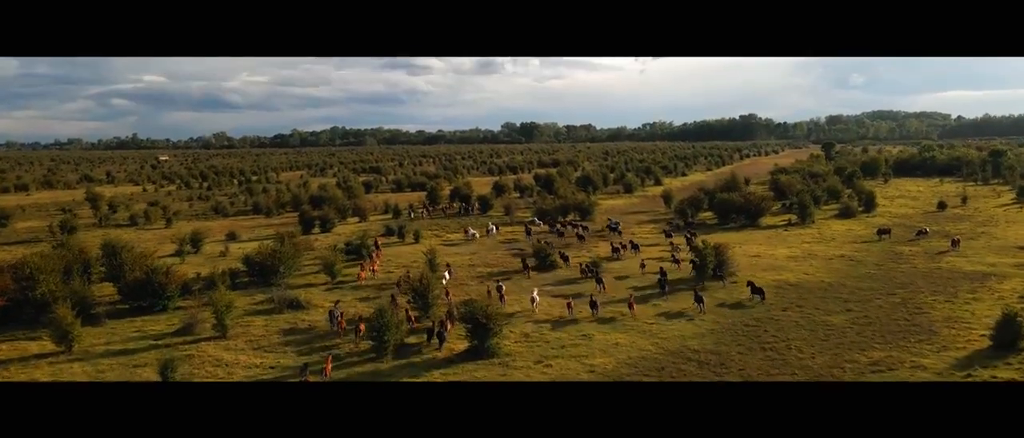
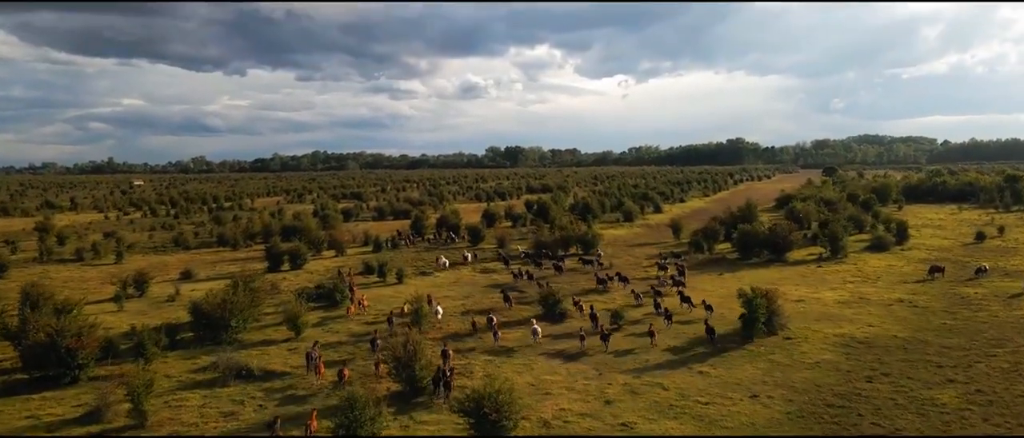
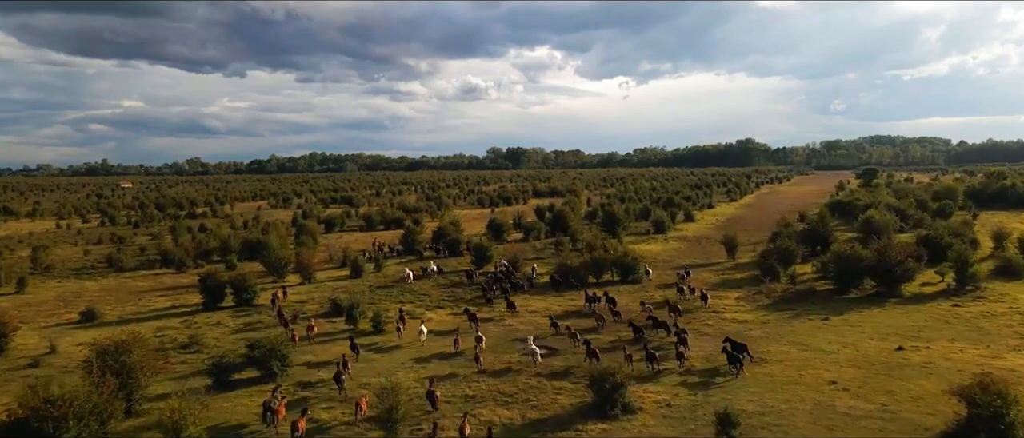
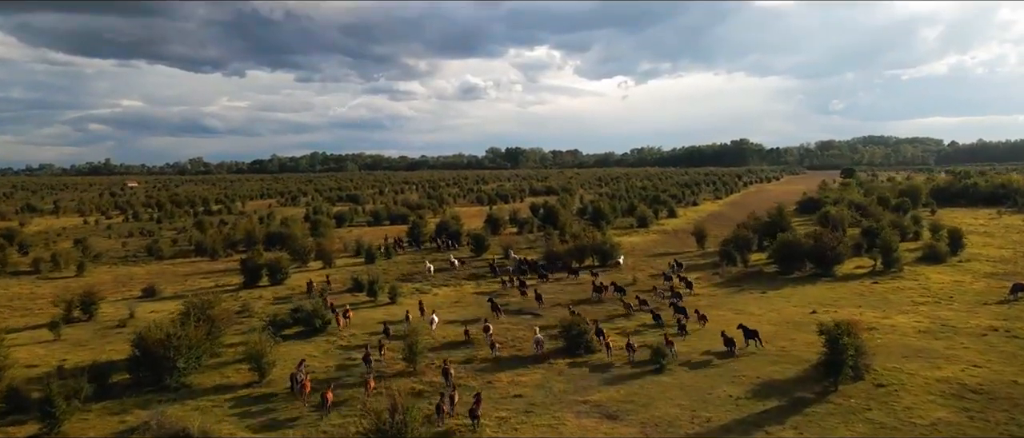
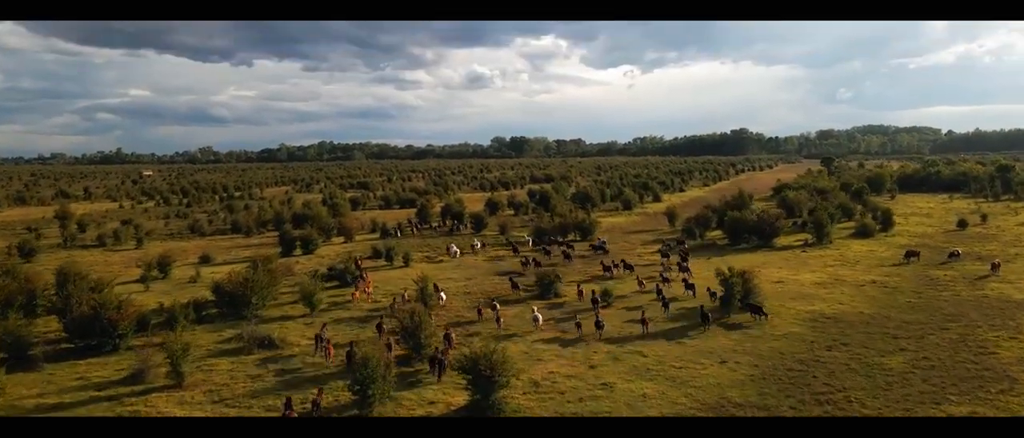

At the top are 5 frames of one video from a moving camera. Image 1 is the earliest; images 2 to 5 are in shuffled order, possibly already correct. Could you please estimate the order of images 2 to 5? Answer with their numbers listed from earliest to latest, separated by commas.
5, 2, 4, 3
